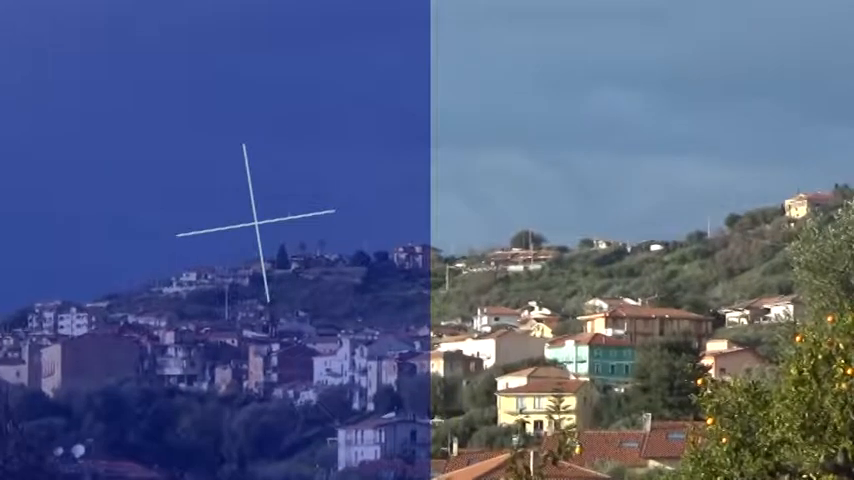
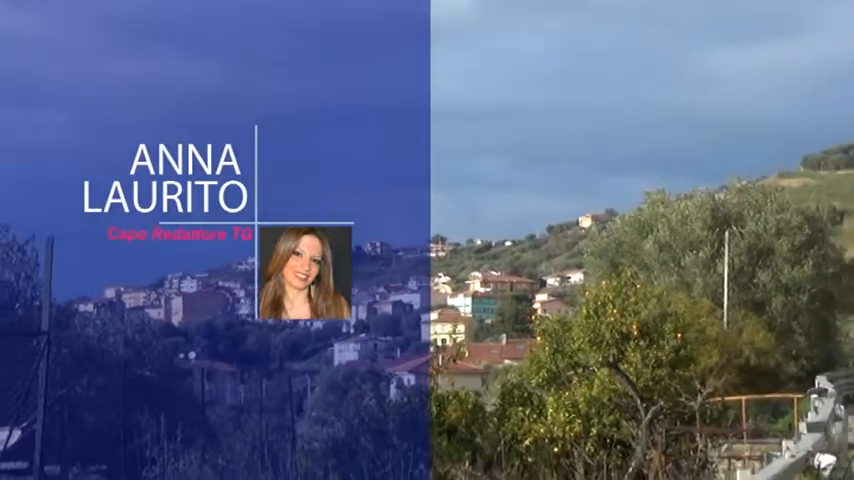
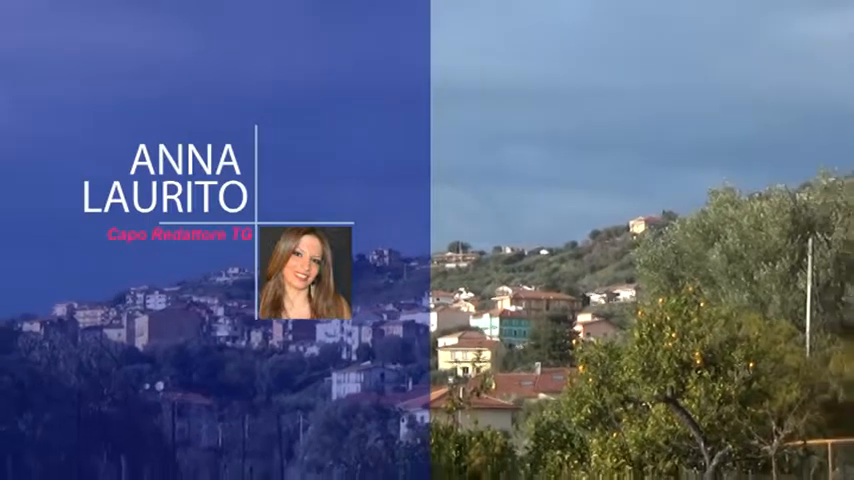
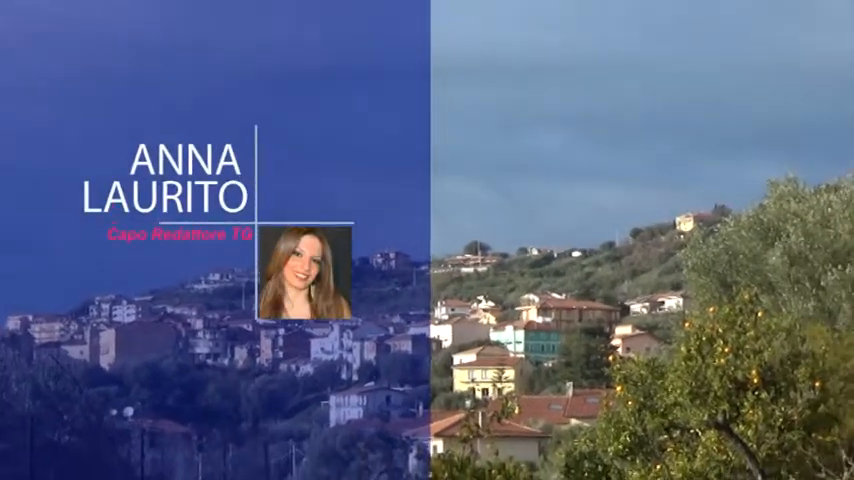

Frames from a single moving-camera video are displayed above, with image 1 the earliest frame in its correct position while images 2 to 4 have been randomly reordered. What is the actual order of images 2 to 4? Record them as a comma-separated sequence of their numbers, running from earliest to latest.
4, 3, 2
